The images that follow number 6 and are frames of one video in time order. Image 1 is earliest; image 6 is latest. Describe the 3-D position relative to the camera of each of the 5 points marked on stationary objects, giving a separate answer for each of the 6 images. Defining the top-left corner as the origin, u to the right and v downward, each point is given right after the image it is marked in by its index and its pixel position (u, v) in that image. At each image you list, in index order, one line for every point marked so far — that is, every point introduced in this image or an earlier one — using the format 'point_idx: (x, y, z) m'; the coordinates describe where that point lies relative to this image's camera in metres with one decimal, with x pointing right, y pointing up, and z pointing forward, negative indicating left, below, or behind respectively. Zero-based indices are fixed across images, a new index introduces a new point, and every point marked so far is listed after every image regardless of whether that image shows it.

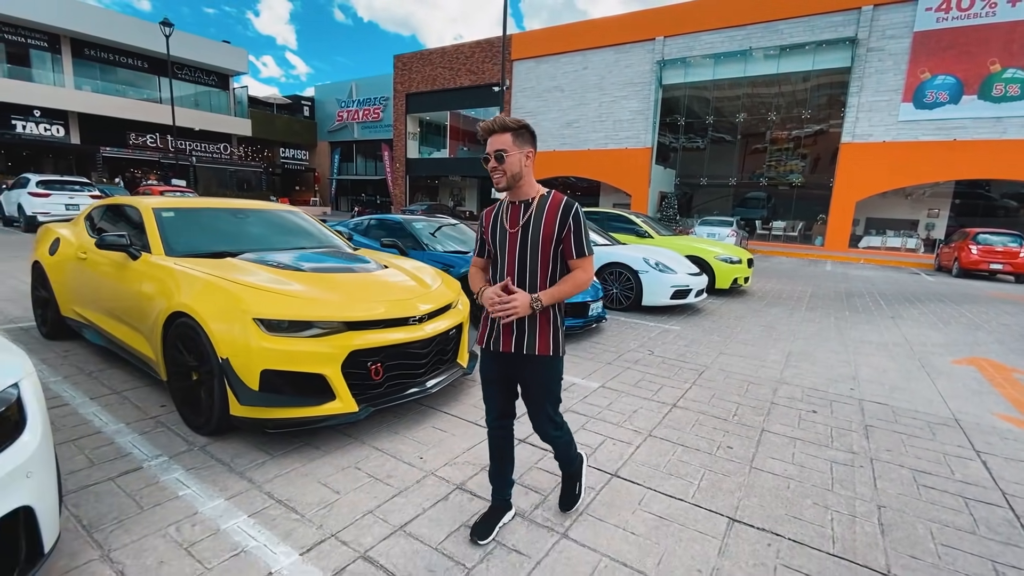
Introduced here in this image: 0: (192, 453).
0: (-1.6, -0.8, +2.5) m
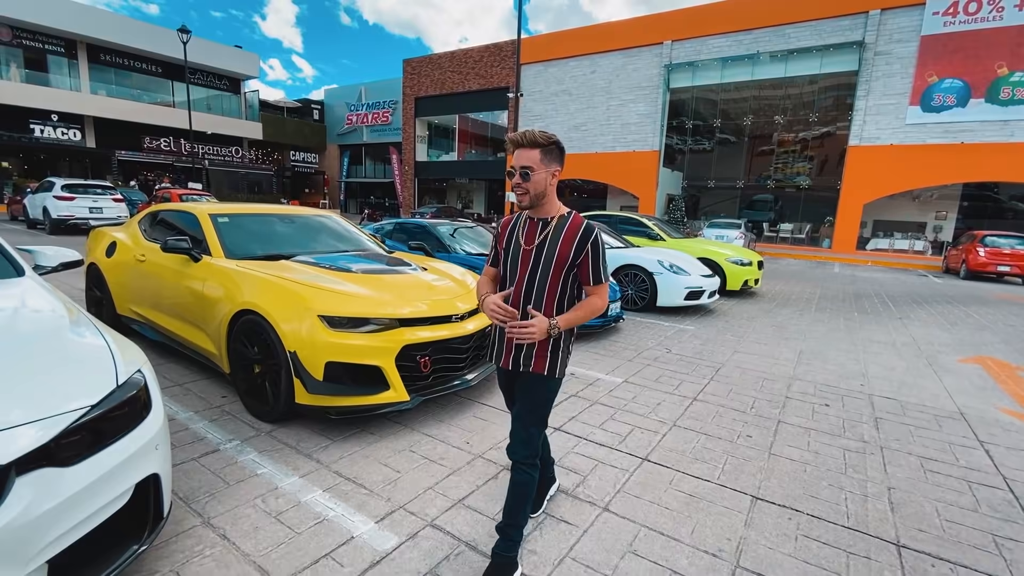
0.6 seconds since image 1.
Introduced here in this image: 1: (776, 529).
0: (-1.4, -0.8, +2.8) m
1: (+1.2, -1.1, +2.2) m
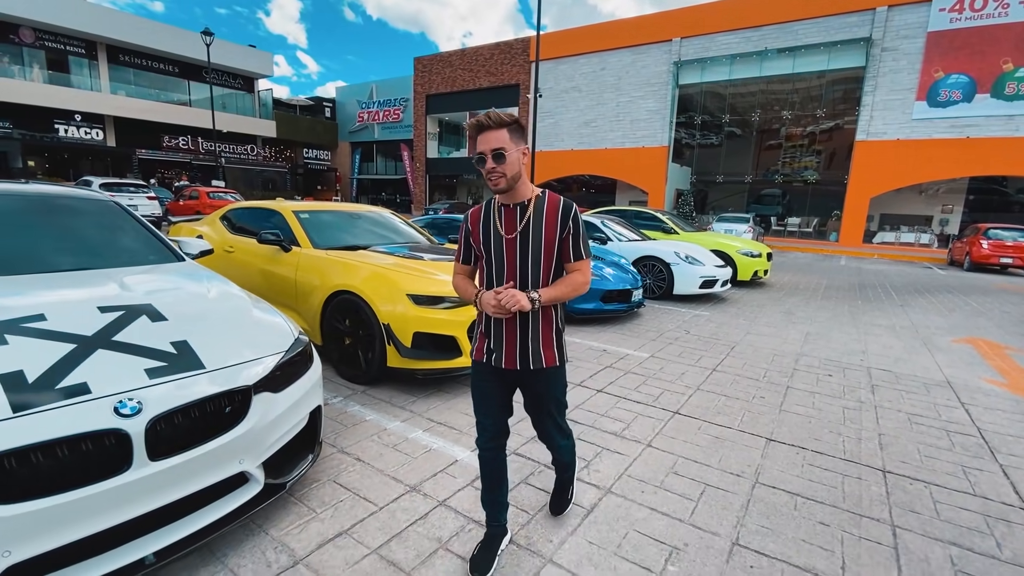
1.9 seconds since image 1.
0: (-1.0, -0.7, +3.4) m
1: (+1.5, -0.9, +2.8) m
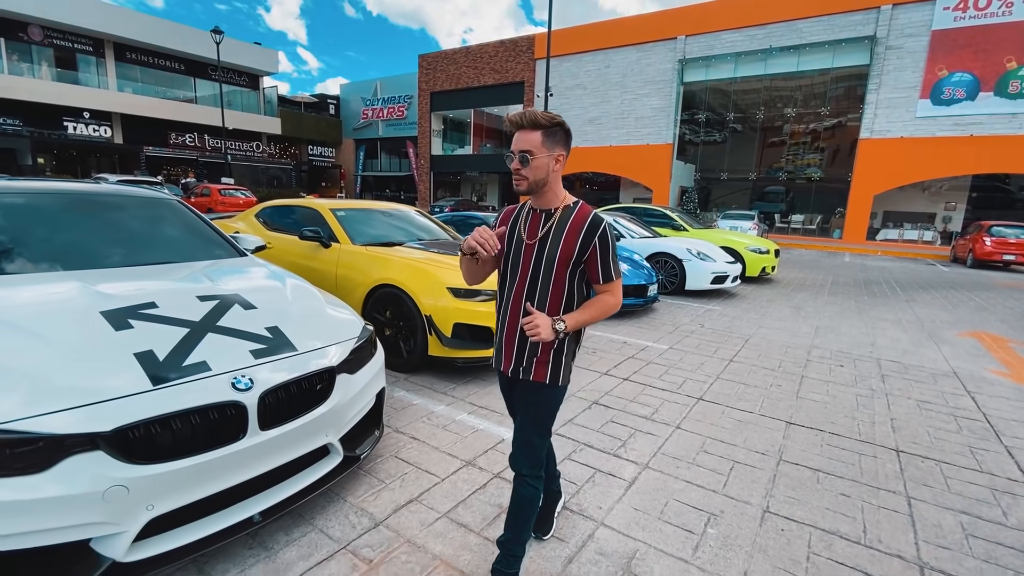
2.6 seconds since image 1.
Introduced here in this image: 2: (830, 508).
0: (-0.8, -0.7, +3.6) m
1: (+1.7, -0.9, +3.0) m
2: (+1.5, -1.0, +2.3) m
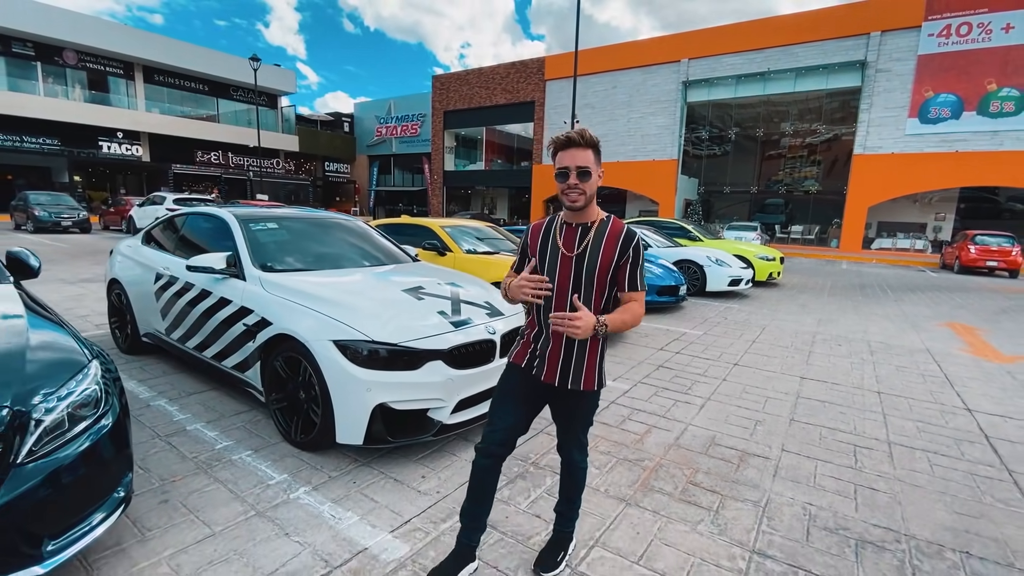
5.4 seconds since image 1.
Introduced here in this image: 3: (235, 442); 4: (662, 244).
0: (0.0, -0.6, +4.8) m
1: (+2.6, -0.8, +4.2) m
2: (+2.3, -0.9, +3.6) m
3: (-1.6, -0.9, +2.9) m
4: (+2.8, +0.8, +9.3) m
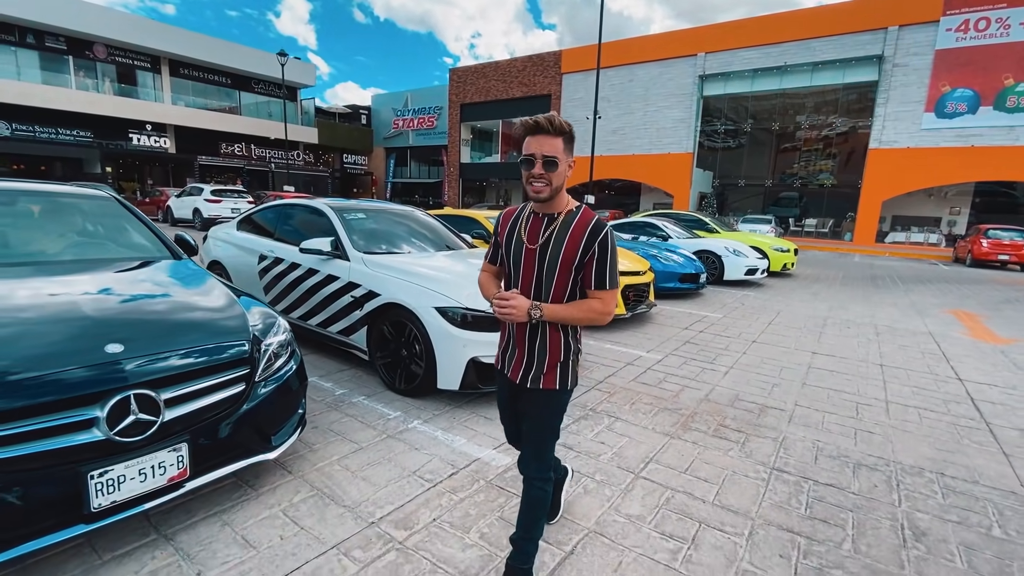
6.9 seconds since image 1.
0: (+0.5, -0.5, +5.5) m
1: (+3.0, -0.7, +4.8) m
2: (+2.7, -0.8, +4.2) m
3: (-1.2, -0.7, +3.6) m
4: (+3.4, +1.0, +9.9) m
